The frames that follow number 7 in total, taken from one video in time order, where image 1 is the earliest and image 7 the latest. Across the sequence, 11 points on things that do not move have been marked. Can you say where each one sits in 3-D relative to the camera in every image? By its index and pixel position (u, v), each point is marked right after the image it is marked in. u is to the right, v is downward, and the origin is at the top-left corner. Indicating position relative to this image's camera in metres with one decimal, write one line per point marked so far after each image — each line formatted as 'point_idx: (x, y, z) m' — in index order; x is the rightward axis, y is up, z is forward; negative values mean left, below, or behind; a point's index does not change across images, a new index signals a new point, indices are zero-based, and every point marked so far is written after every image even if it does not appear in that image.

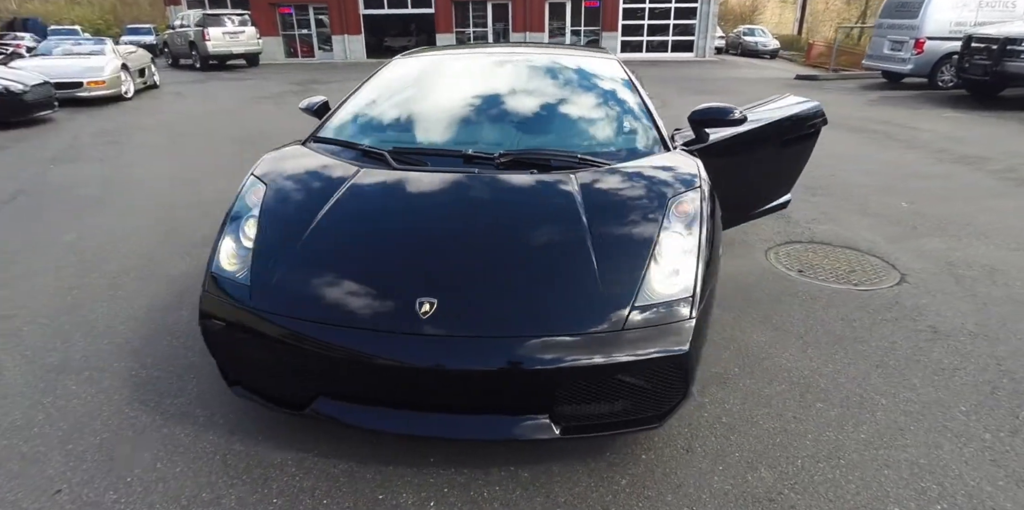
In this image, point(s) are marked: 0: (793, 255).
0: (+1.9, 0.0, +3.8) m
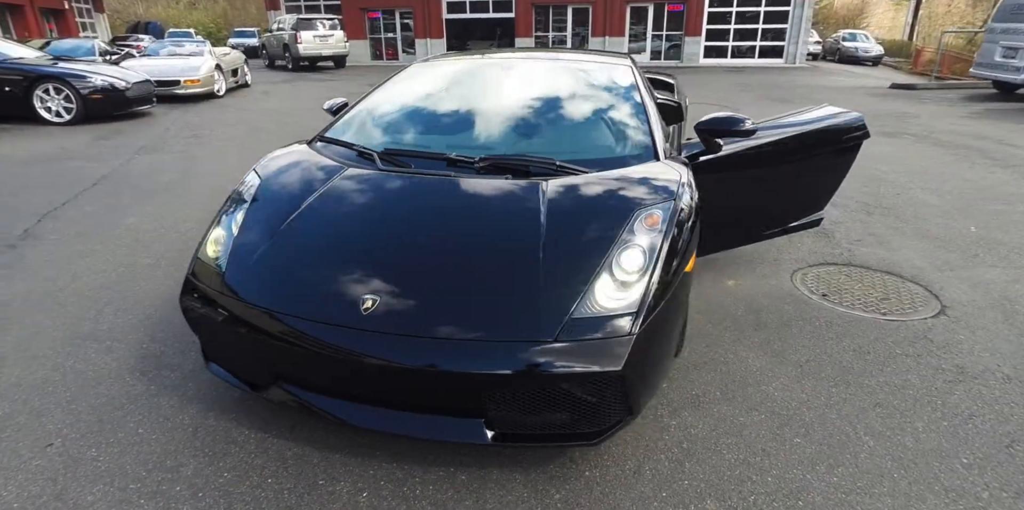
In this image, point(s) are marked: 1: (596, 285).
0: (+1.9, -0.1, +3.5) m
1: (+0.3, -0.1, +2.0) m
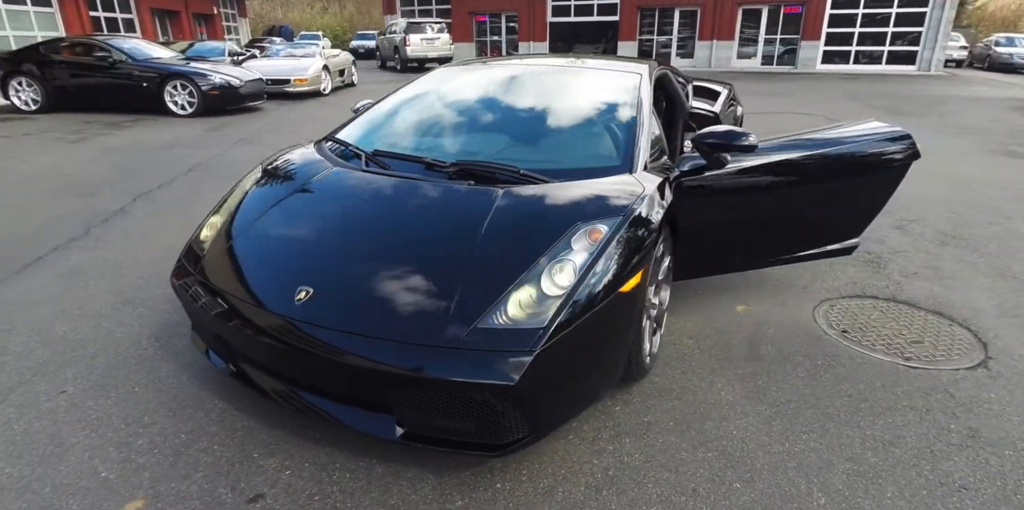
0: (+1.9, -0.3, +3.2) m
1: (0.0, -0.1, +1.9) m
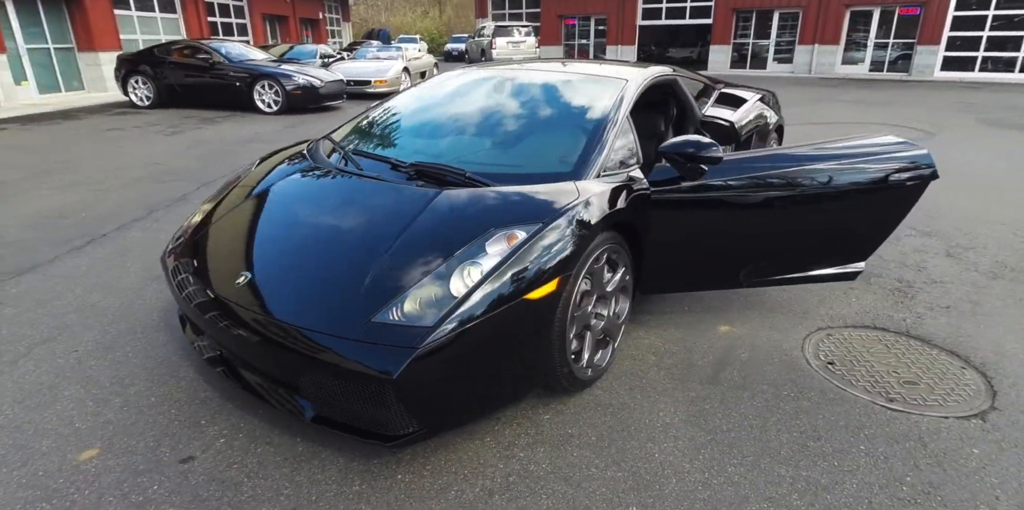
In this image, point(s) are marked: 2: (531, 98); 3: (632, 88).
0: (+1.7, -0.5, +2.9) m
1: (-0.3, -0.1, +2.0) m
2: (+0.1, +0.9, +3.2) m
3: (+0.7, +1.0, +3.2) m
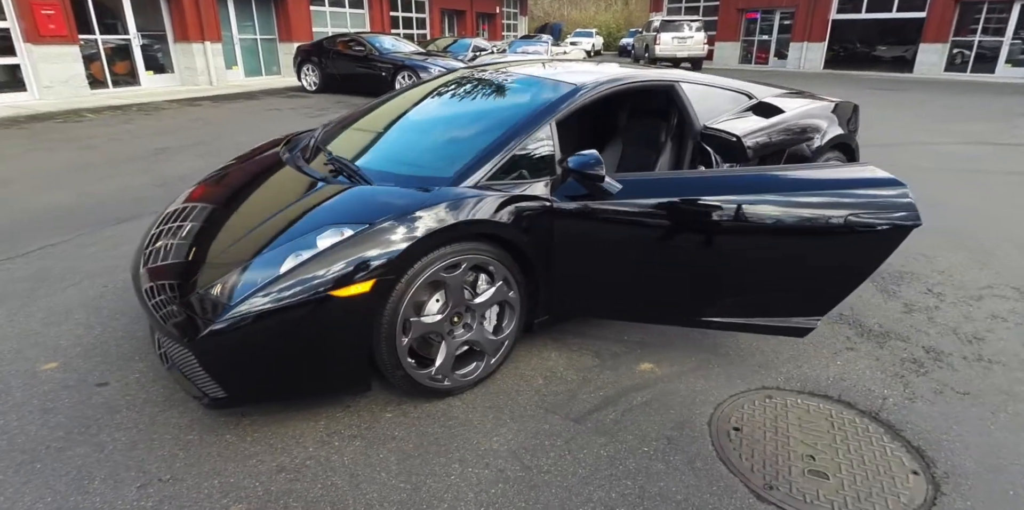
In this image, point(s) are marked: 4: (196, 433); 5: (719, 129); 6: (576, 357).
0: (+1.1, -0.7, +2.4) m
1: (-1.0, -0.1, +2.2) m
2: (-0.1, +0.9, +3.1) m
3: (+0.4, +0.9, +3.0) m
4: (-1.3, -0.7, +2.3) m
5: (+1.2, +0.8, +3.4) m
6: (+0.3, -0.5, +2.8) m
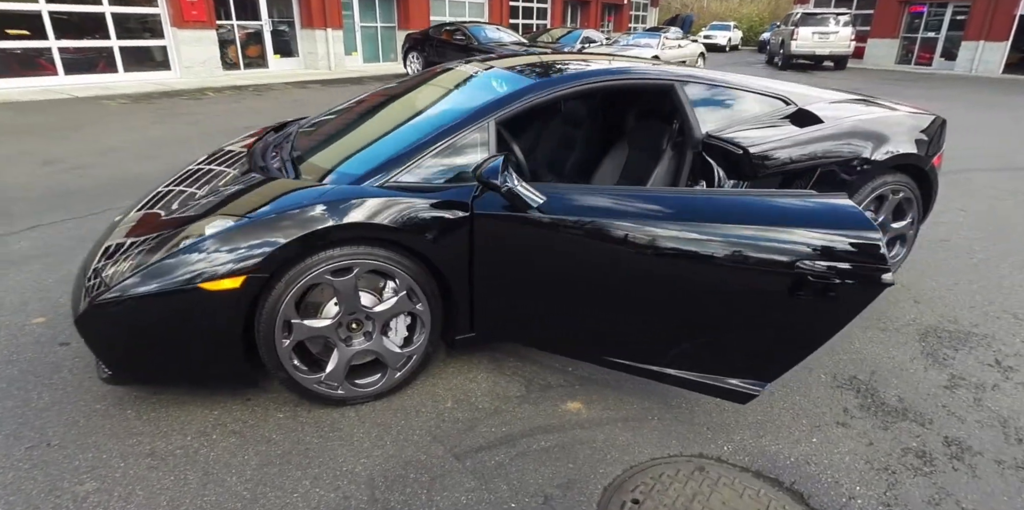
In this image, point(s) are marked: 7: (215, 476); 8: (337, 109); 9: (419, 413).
0: (+0.6, -0.8, +2.0) m
1: (-1.4, 0.0, +2.2) m
2: (-0.2, +0.8, +2.9) m
3: (+0.3, +0.8, +2.6) m
4: (-1.7, -0.6, +2.4) m
5: (+1.1, +0.6, +2.8) m
6: (0.0, -0.6, +2.5) m
7: (-1.1, -0.8, +2.1) m
8: (-1.0, +0.9, +3.5) m
9: (-0.4, -0.6, +2.3) m
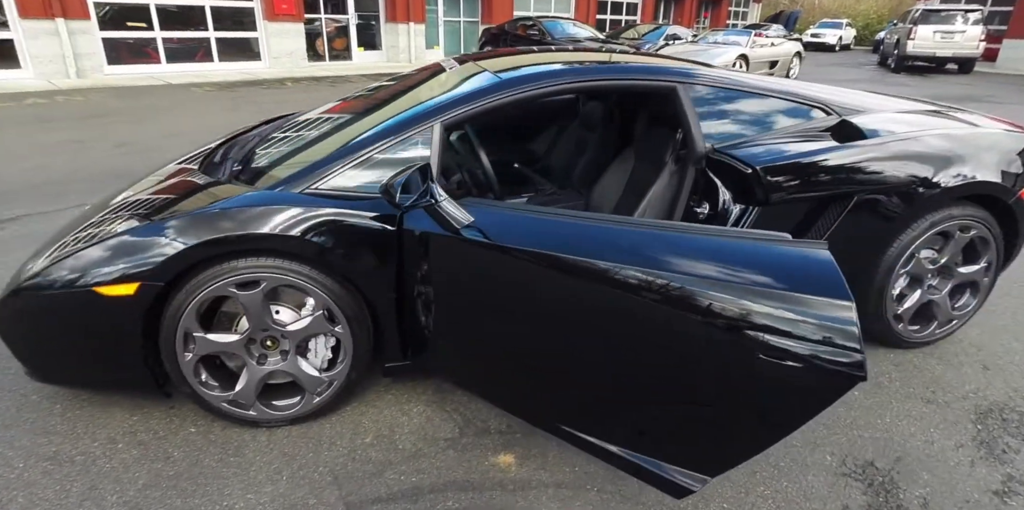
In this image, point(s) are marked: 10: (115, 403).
0: (+0.3, -0.9, +1.6) m
1: (-1.7, 0.0, +2.1) m
2: (-0.3, +0.8, +2.6) m
3: (+0.1, +0.7, +2.3) m
4: (-2.0, -0.6, +2.4) m
5: (+1.0, +0.4, +2.3) m
6: (-0.3, -0.6, +2.2) m
7: (-1.4, -0.8, +1.9) m
8: (-1.0, +0.9, +3.3) m
9: (-0.7, -0.7, +2.1) m
10: (-1.6, -0.6, +2.3) m
